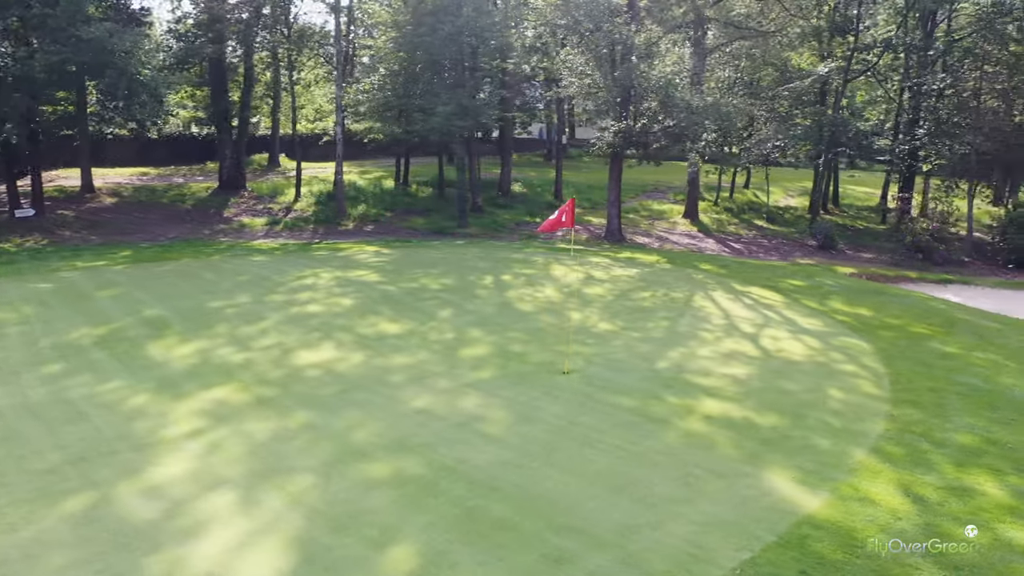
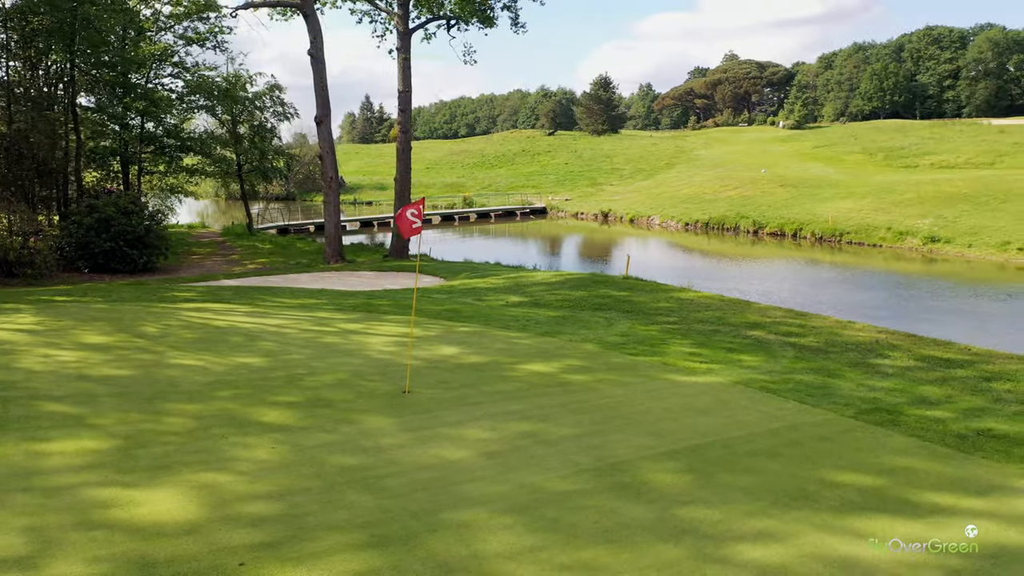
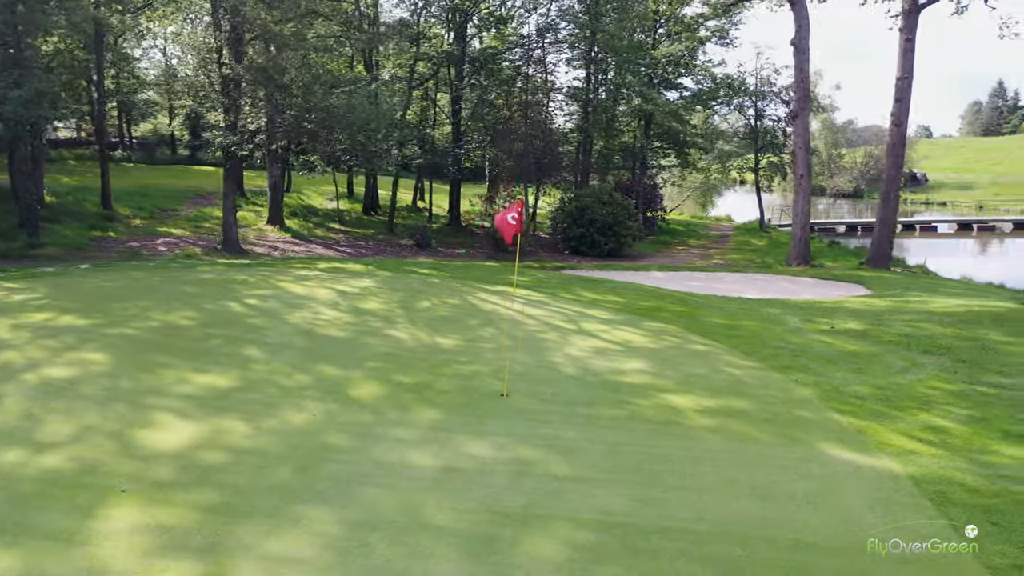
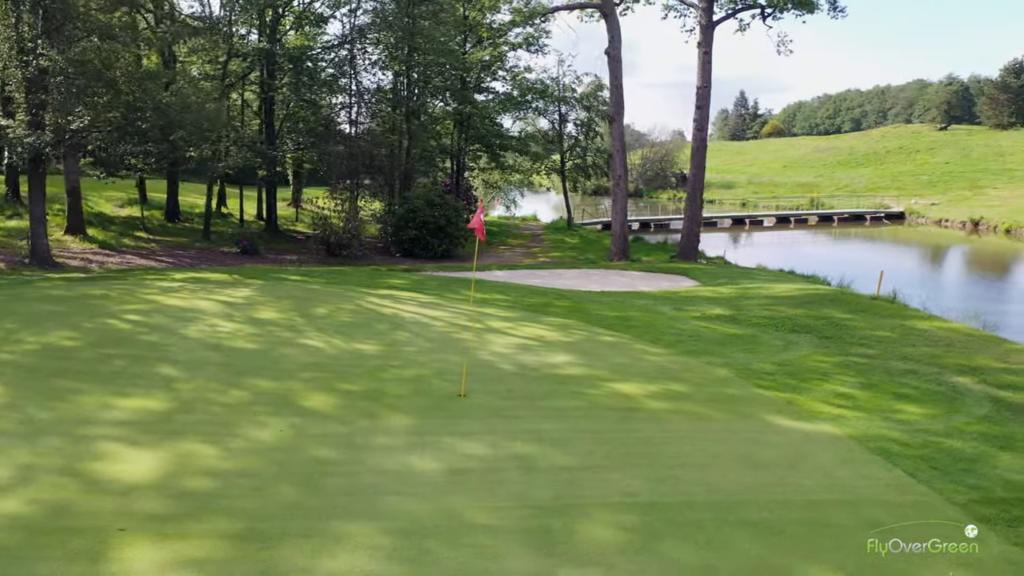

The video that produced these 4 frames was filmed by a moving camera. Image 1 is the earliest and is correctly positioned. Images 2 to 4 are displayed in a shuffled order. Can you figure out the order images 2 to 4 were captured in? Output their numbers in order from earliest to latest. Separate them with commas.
3, 4, 2
